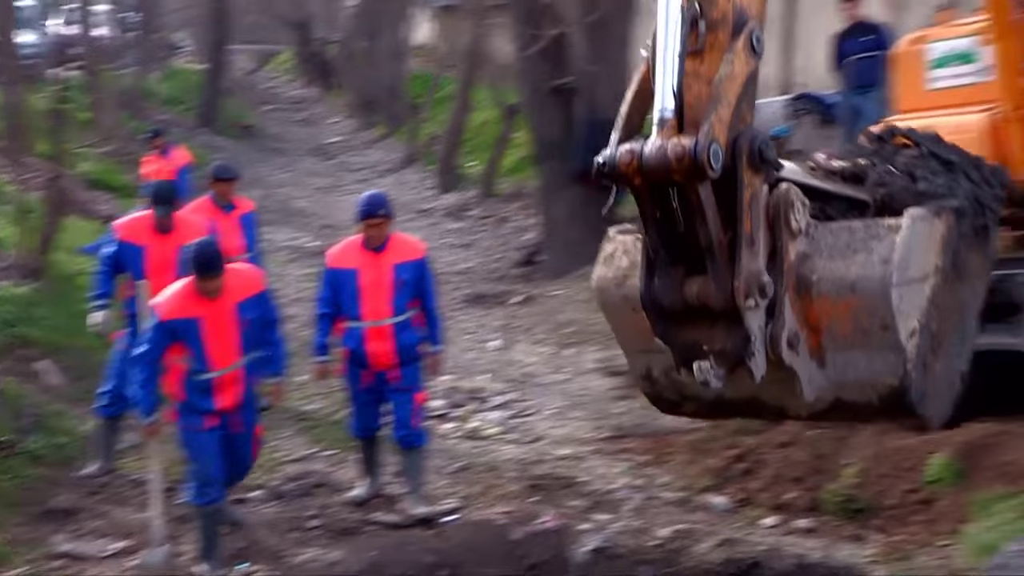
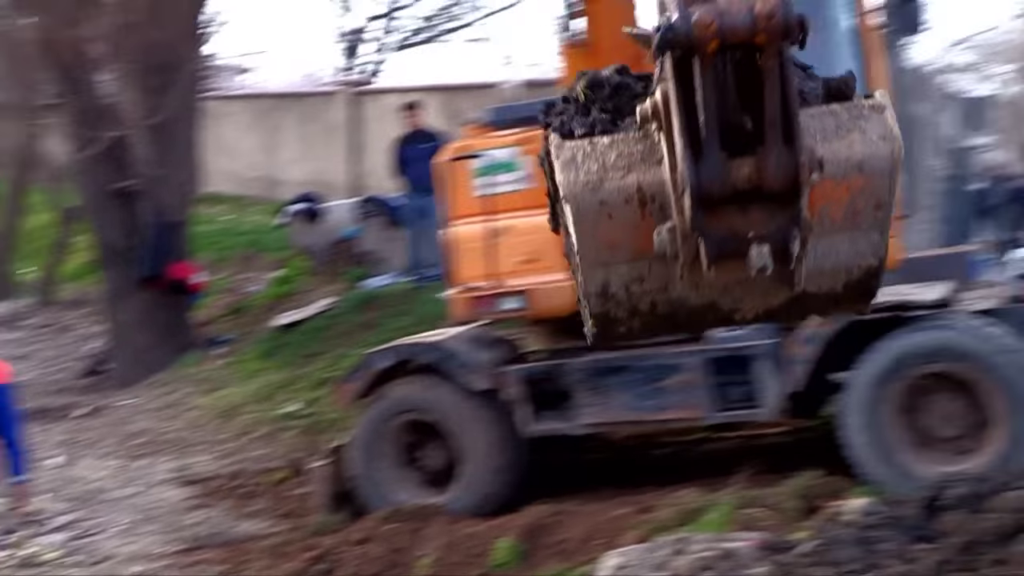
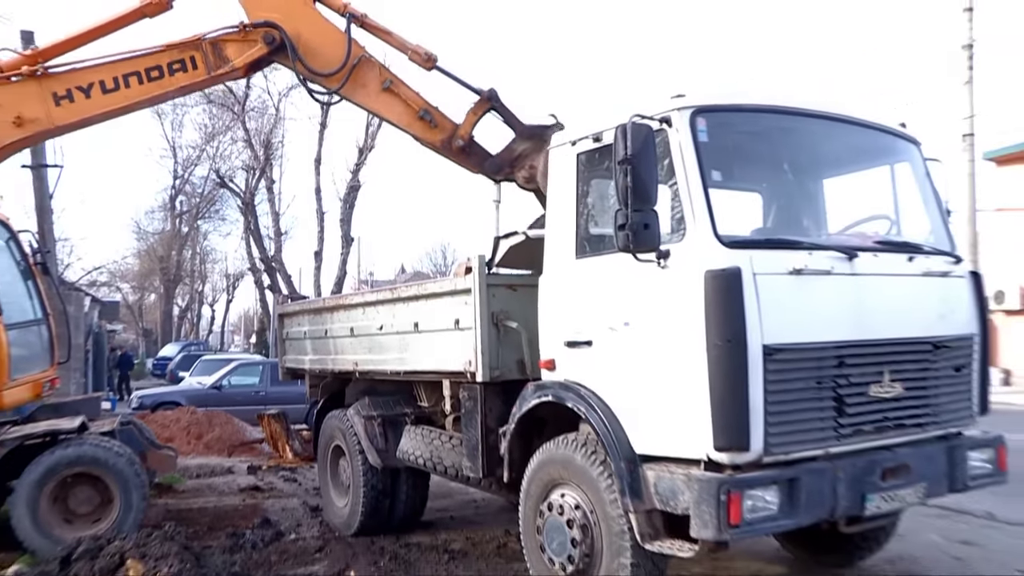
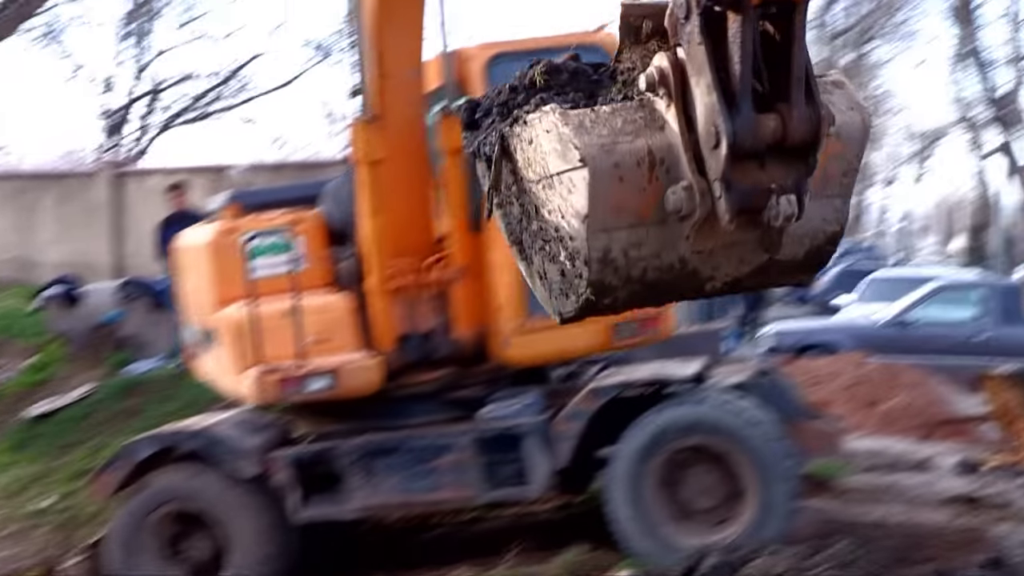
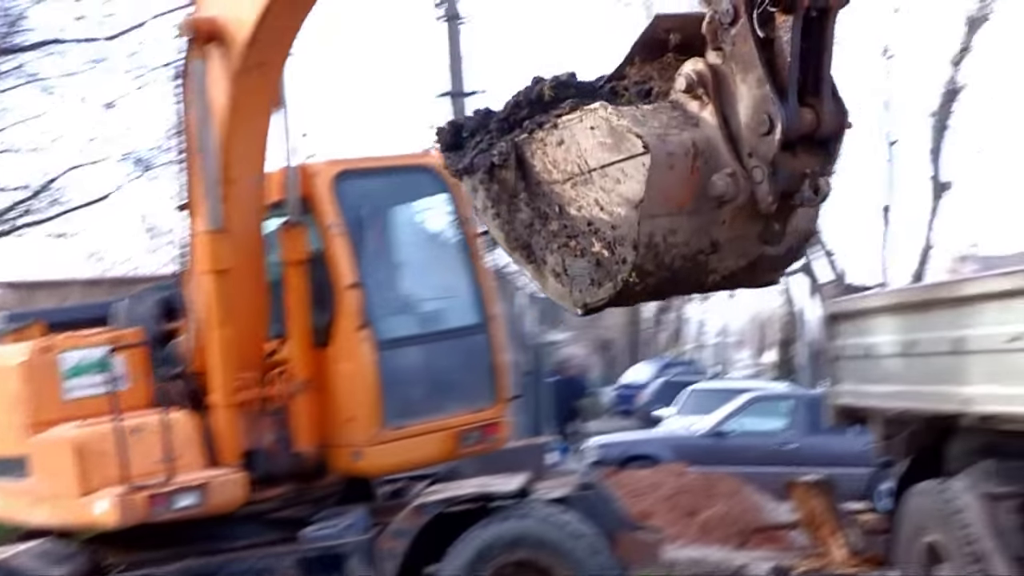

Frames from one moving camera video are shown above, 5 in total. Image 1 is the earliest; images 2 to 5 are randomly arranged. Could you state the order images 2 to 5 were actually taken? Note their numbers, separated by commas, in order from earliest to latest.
2, 4, 5, 3
